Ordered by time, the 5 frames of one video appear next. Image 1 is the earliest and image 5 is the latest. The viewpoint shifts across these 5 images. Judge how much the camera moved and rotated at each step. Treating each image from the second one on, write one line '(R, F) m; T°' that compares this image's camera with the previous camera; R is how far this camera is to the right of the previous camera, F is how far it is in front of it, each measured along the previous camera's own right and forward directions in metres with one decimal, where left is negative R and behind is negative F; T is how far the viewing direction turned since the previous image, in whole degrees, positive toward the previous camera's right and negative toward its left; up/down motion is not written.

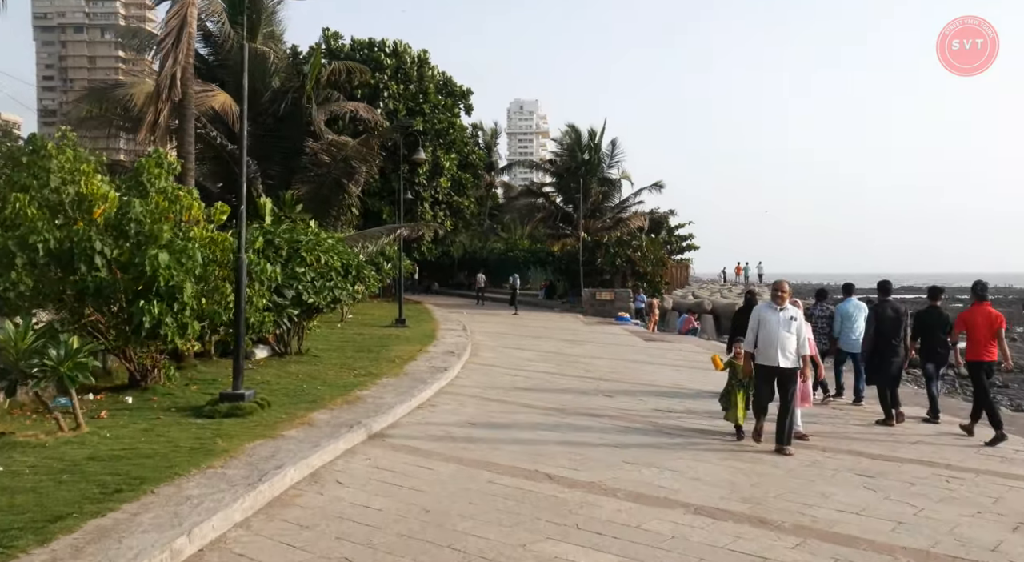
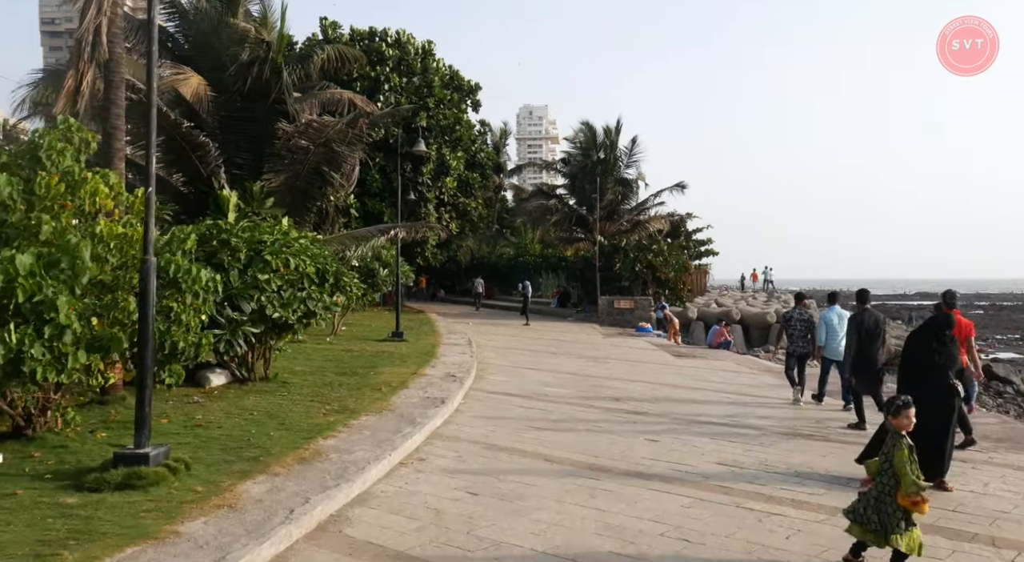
(-0.1, +2.6) m; -1°
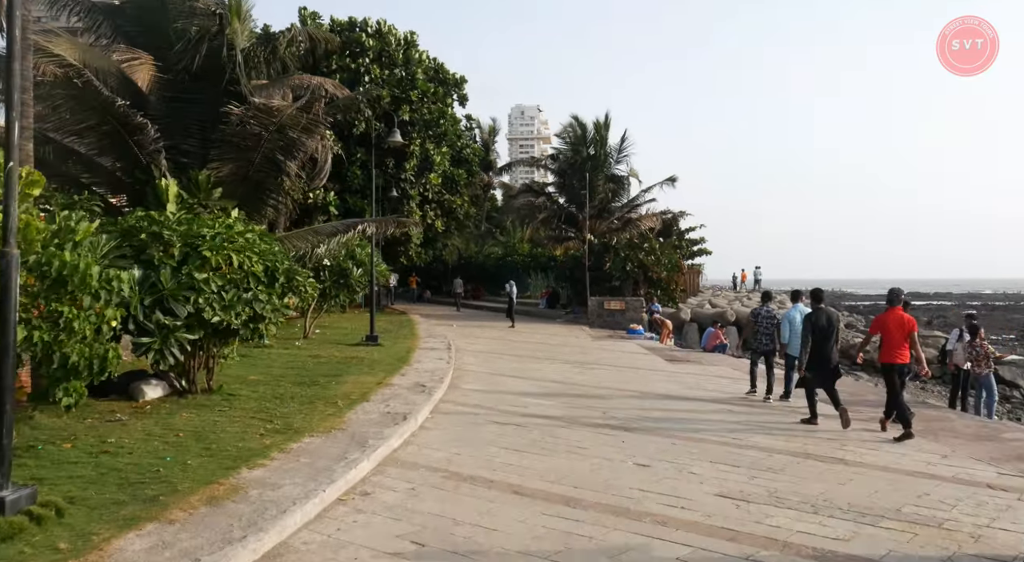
(+0.2, +1.2) m; +1°
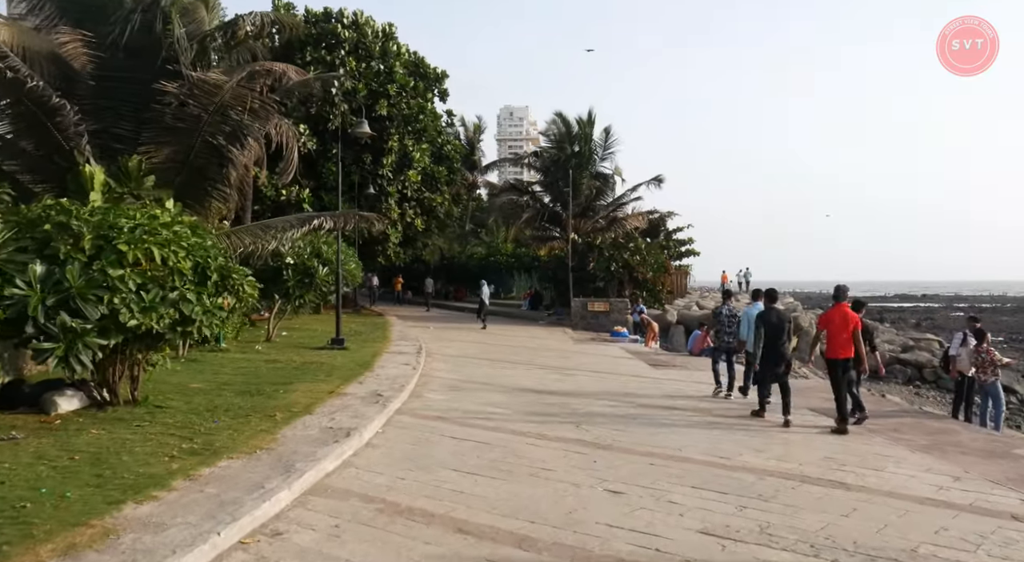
(+0.3, +1.0) m; +1°
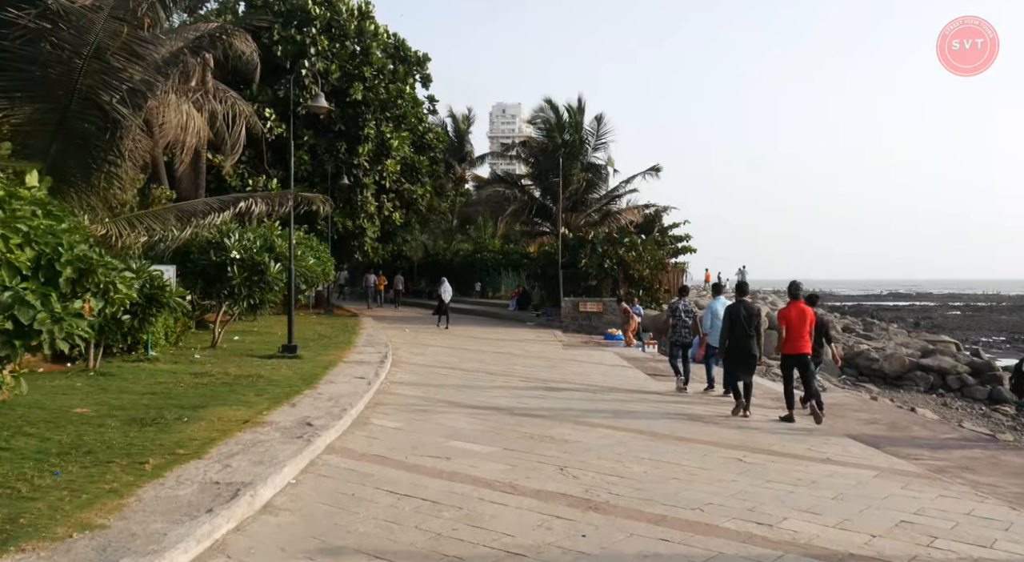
(+0.3, +2.3) m; 0°
